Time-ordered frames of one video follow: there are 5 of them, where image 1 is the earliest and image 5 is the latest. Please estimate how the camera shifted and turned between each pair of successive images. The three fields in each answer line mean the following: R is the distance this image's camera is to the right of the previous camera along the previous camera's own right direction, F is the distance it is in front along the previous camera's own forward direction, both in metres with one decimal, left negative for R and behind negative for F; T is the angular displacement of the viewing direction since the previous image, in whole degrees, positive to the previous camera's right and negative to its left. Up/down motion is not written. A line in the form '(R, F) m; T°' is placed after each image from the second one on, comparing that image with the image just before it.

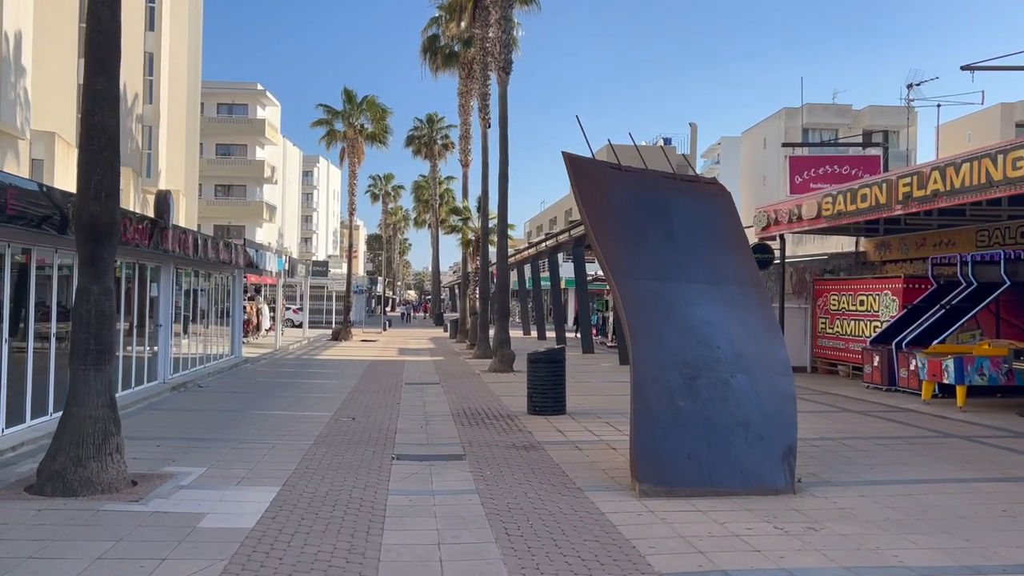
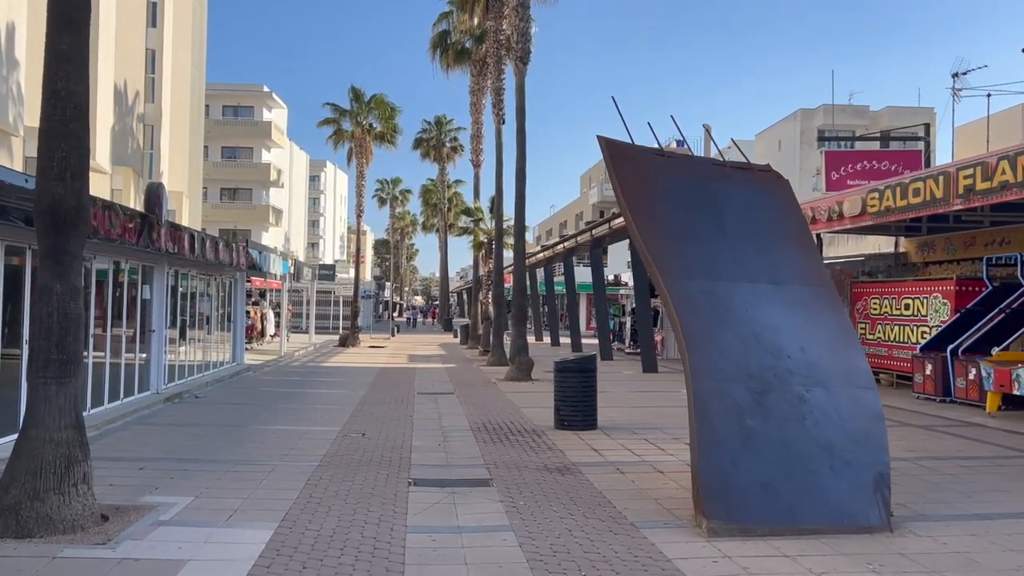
(-0.3, +1.3) m; 0°
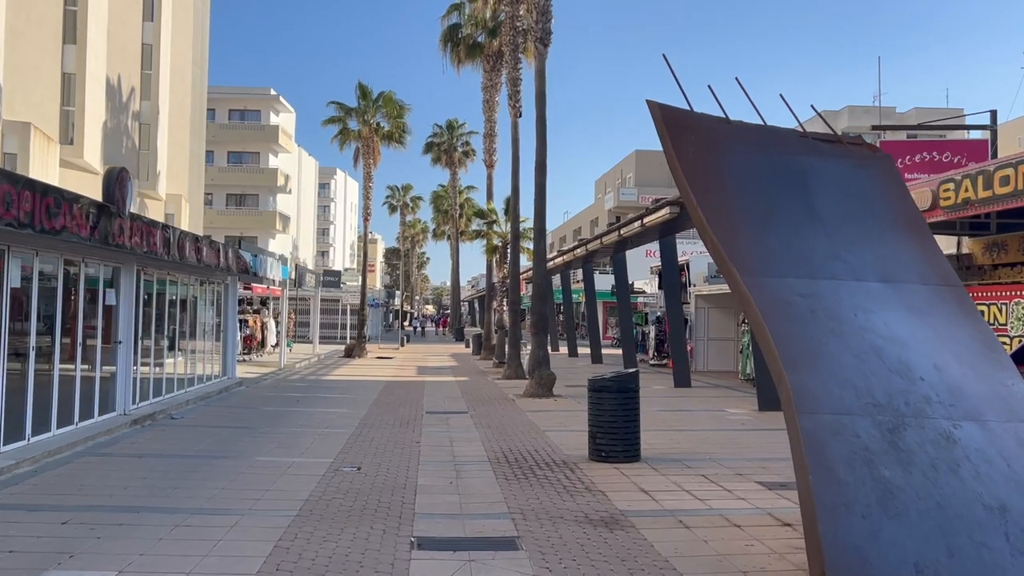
(-0.2, +2.0) m; -1°
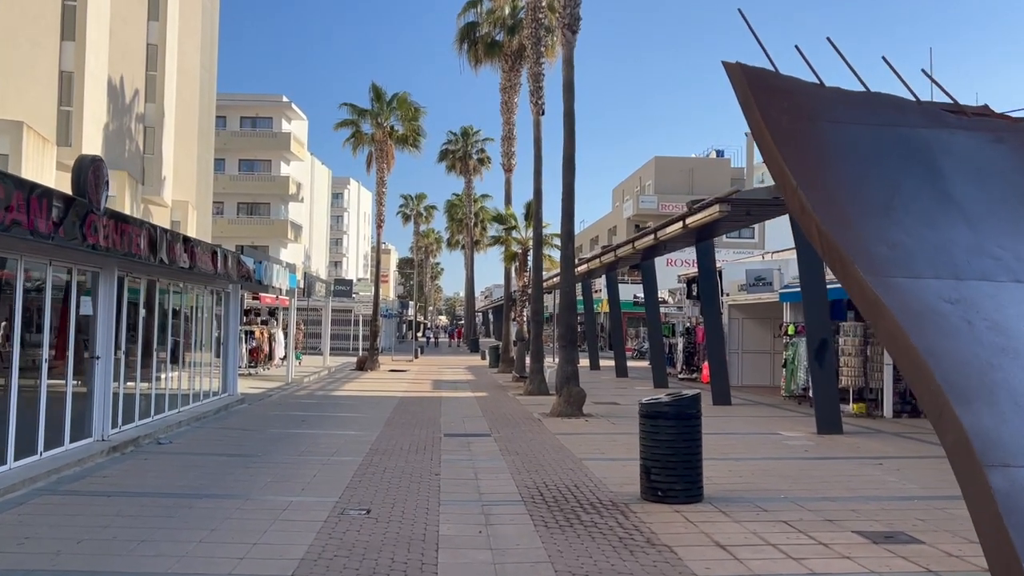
(-0.3, +1.6) m; -1°
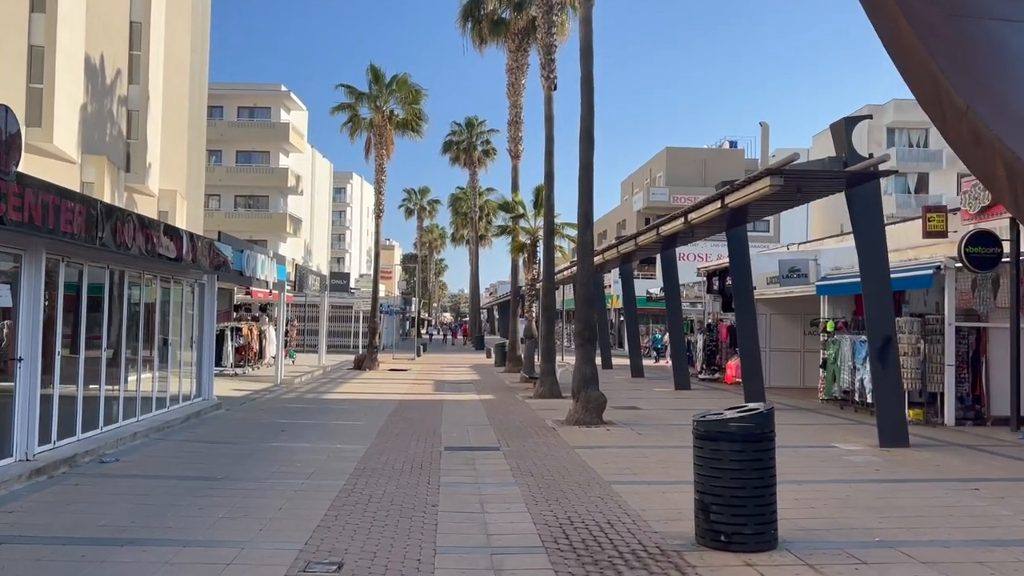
(-0.1, +2.0) m; 0°
